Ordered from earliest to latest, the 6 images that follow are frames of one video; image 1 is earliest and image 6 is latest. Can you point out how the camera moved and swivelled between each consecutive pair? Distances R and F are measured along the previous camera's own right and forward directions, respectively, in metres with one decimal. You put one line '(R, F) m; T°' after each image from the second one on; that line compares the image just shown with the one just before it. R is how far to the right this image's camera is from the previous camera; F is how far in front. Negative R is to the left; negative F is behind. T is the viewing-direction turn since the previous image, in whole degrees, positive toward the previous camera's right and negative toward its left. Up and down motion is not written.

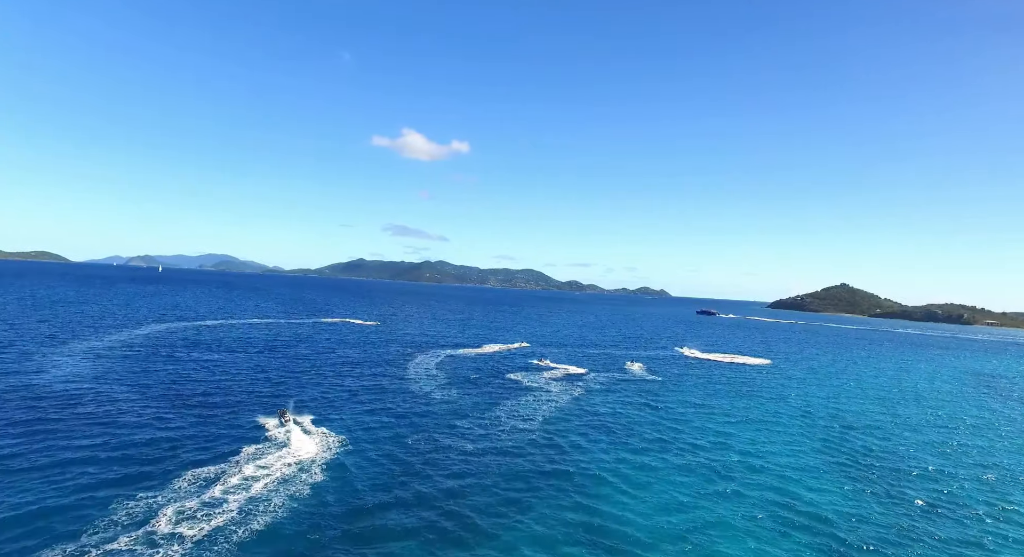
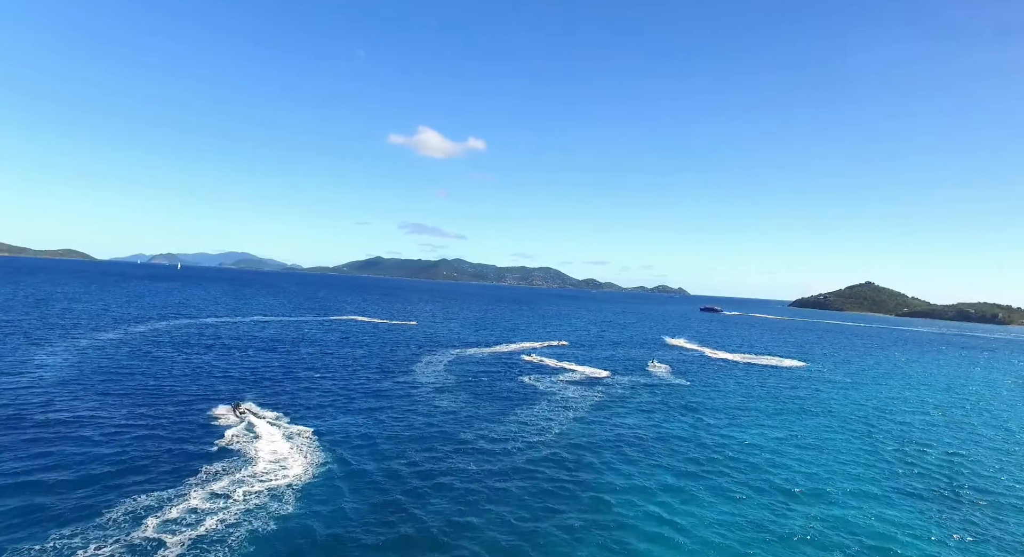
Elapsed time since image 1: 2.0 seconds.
(+0.1, +1.4) m; -2°
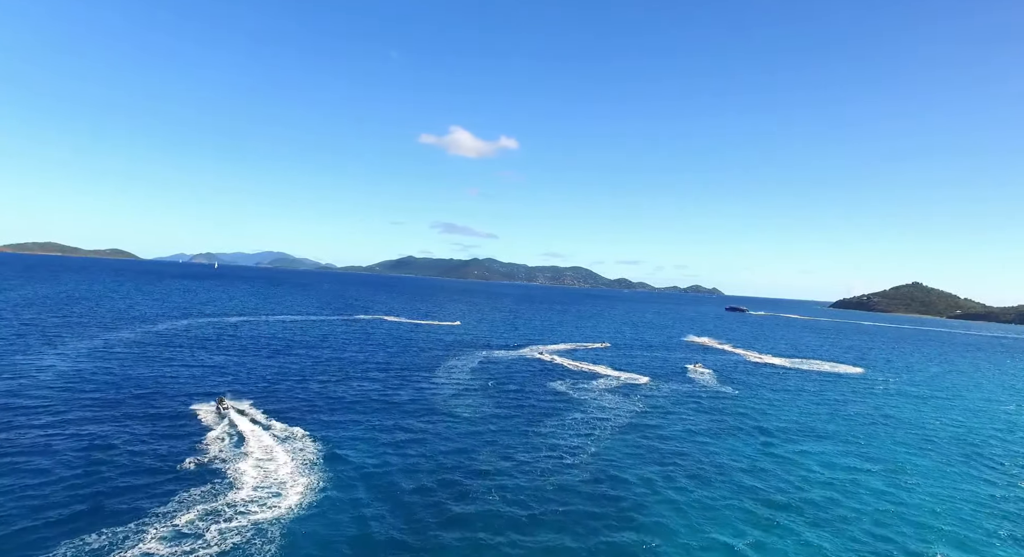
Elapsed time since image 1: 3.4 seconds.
(0.0, +1.3) m; -3°
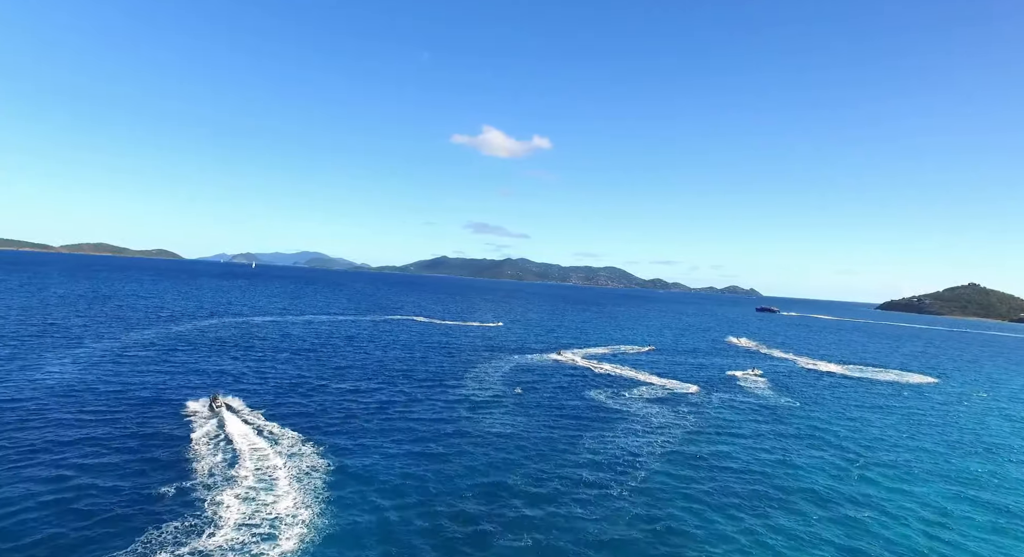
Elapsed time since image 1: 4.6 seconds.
(-0.1, +1.3) m; -3°
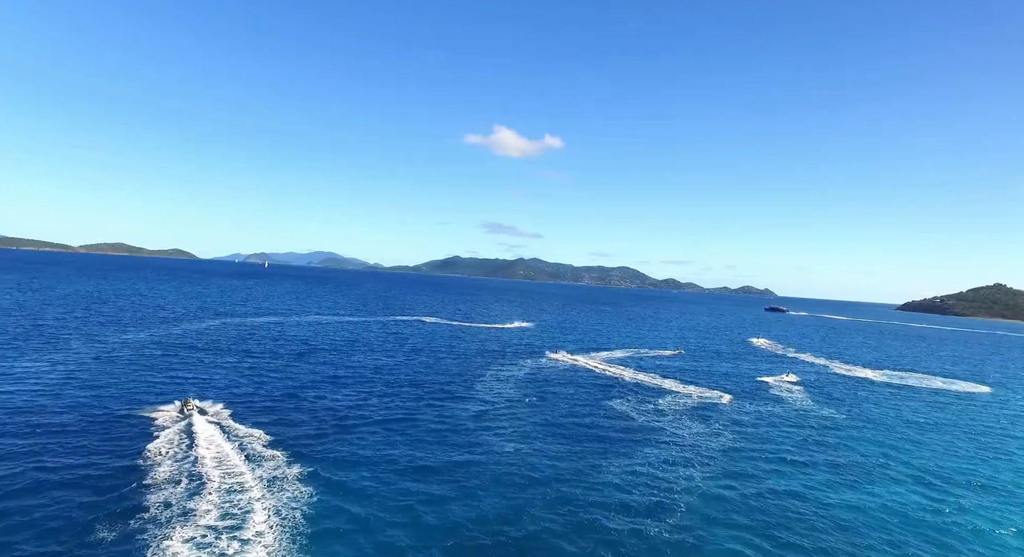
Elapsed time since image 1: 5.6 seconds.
(-0.1, +1.2) m; -1°
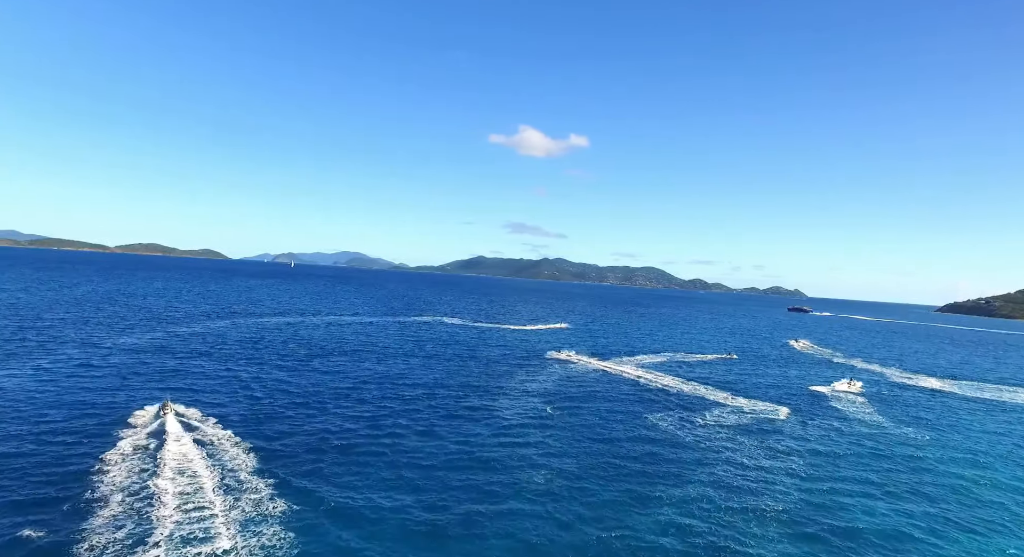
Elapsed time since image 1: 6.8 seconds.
(-0.1, +1.6) m; -2°
